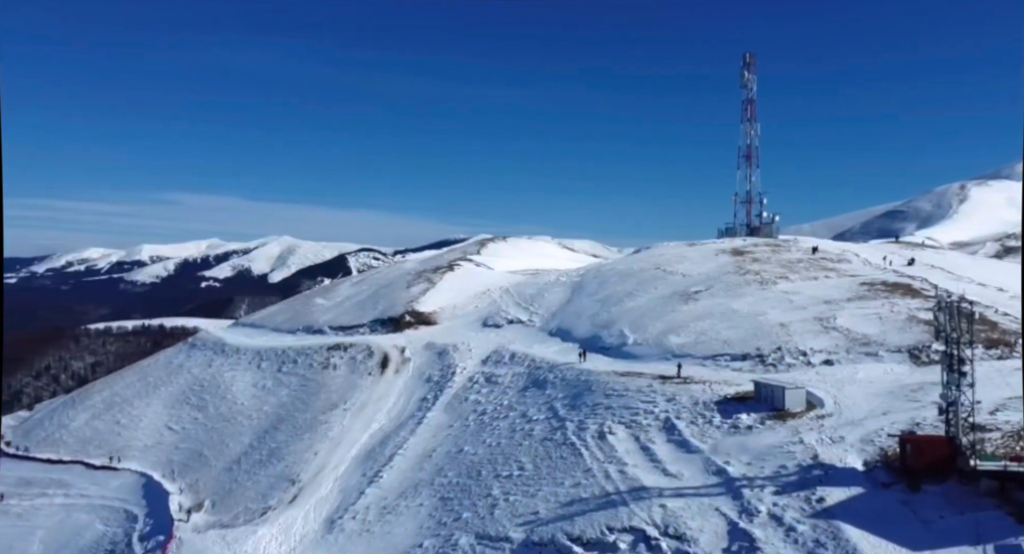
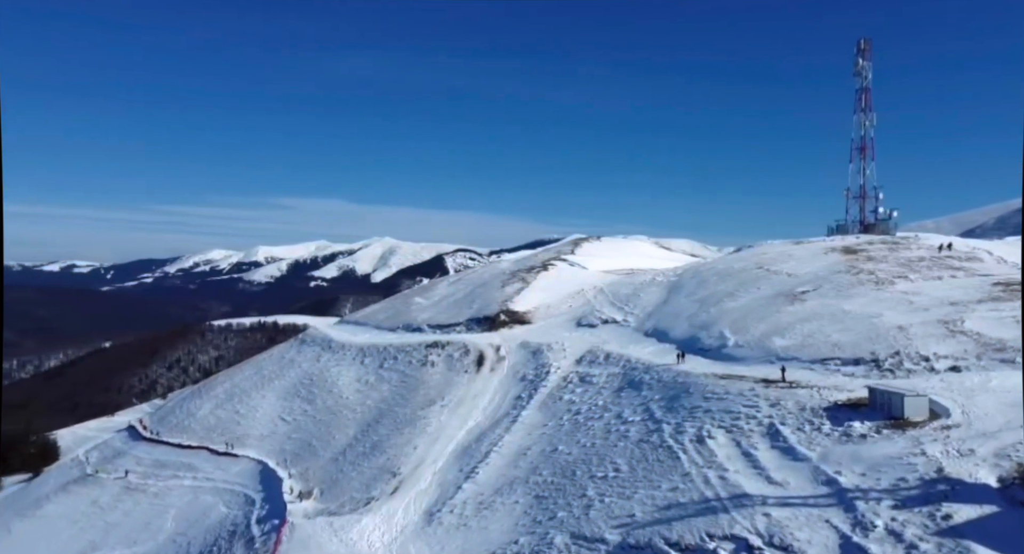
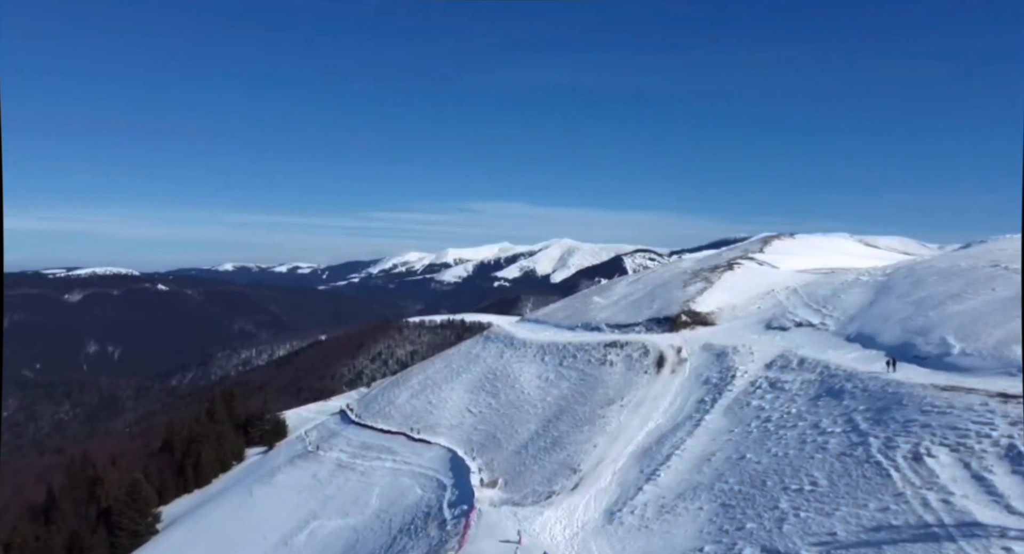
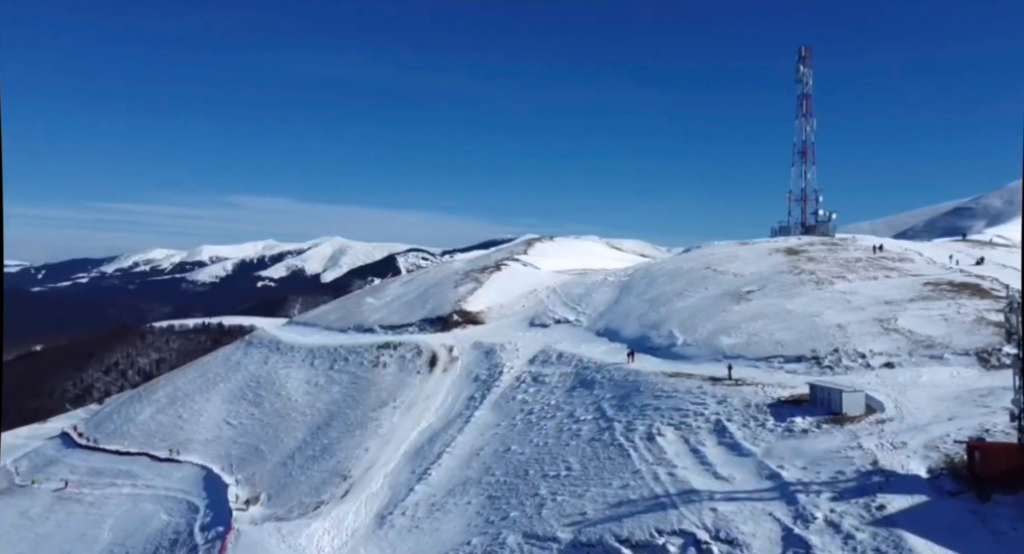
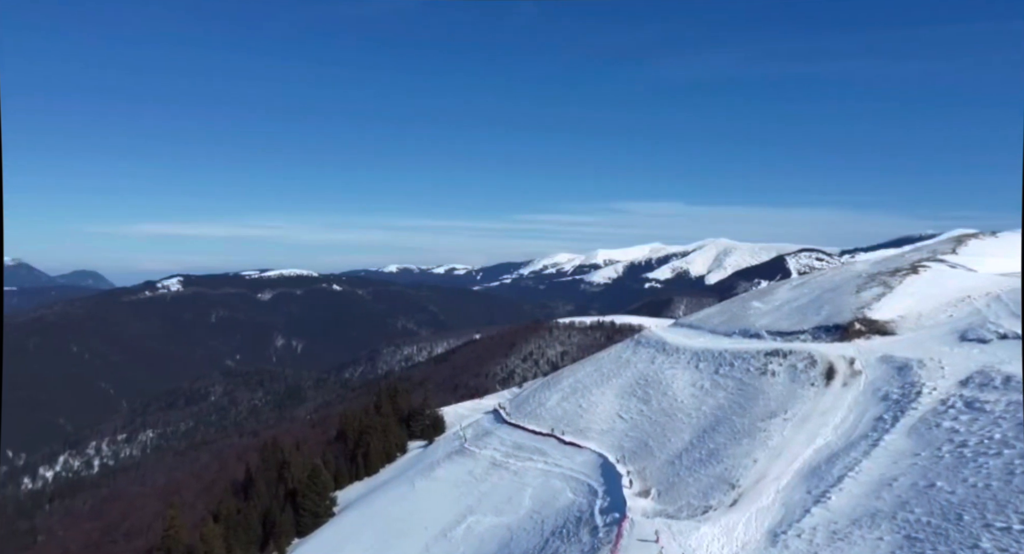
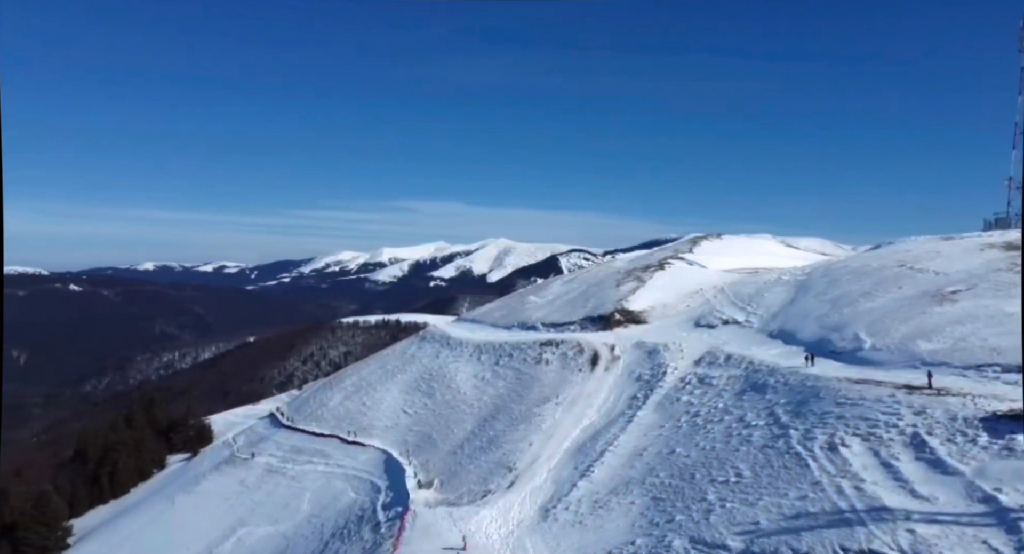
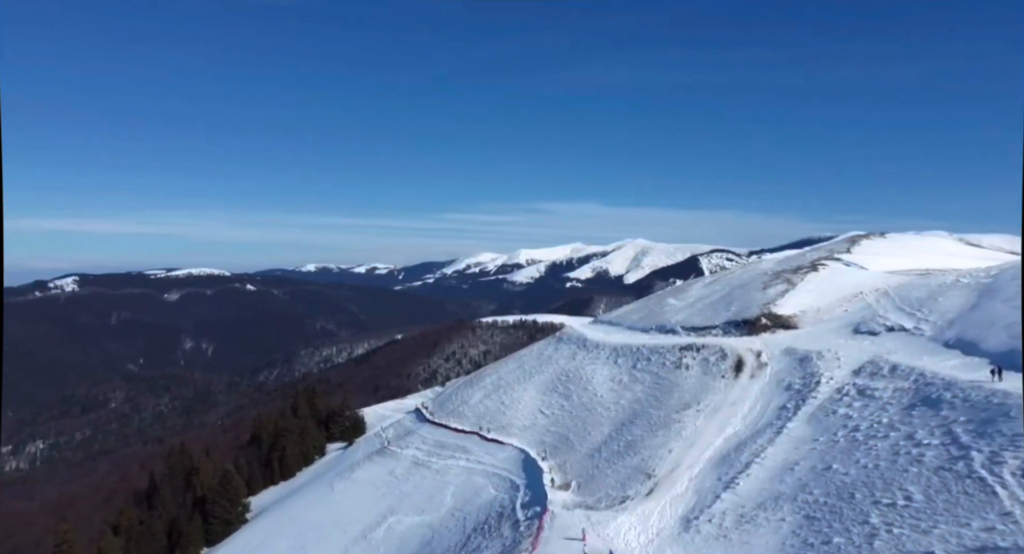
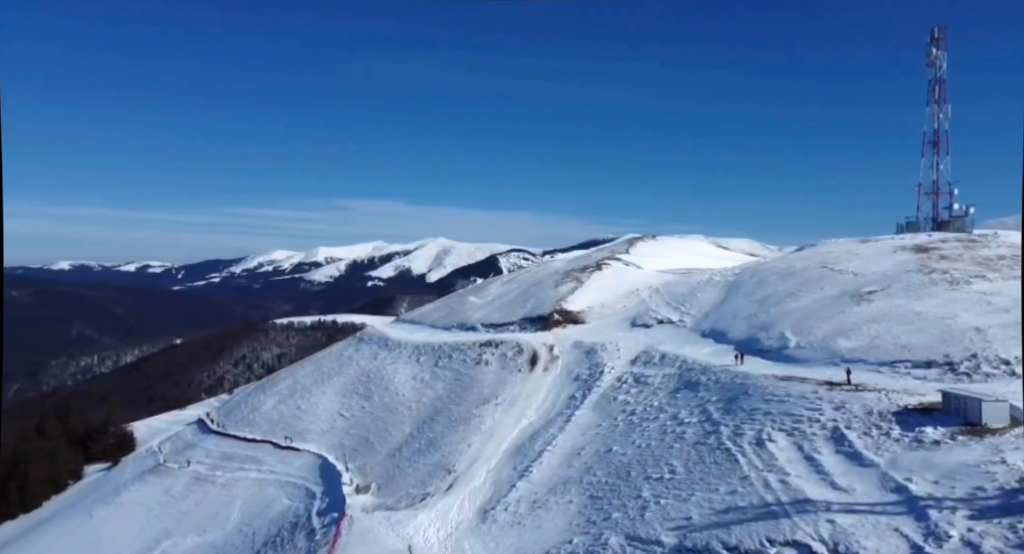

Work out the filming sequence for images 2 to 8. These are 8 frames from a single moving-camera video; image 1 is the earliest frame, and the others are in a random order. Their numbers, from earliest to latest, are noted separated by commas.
4, 2, 8, 6, 3, 7, 5
